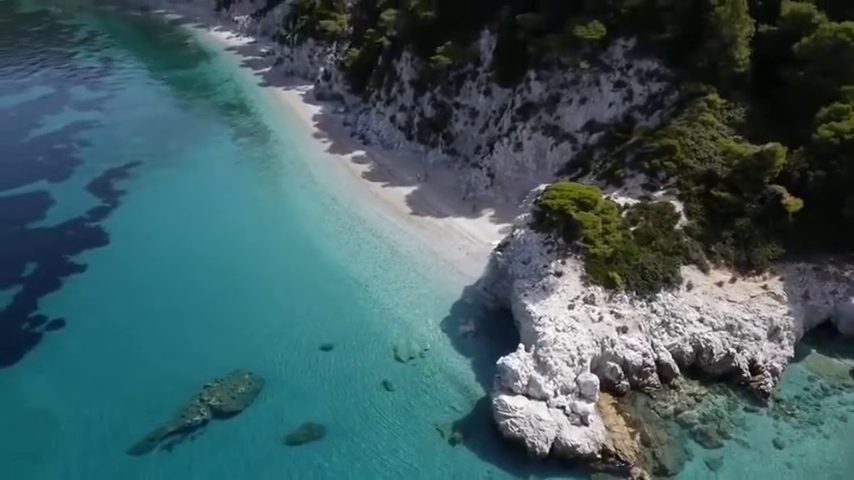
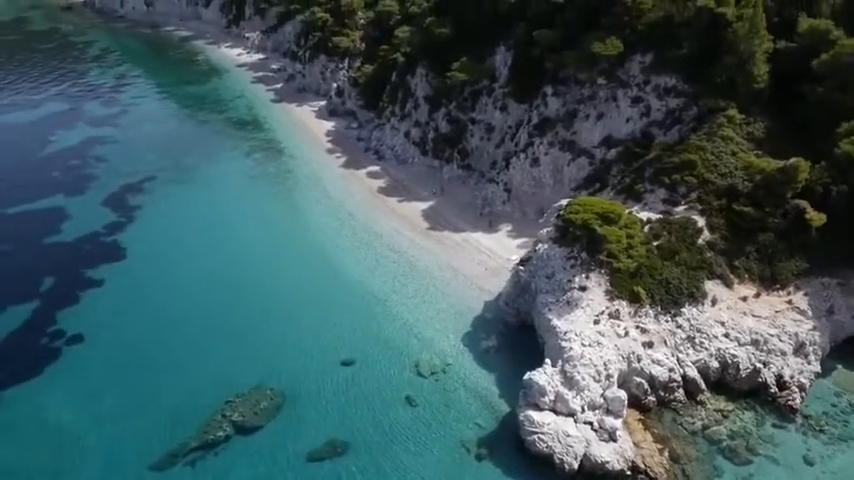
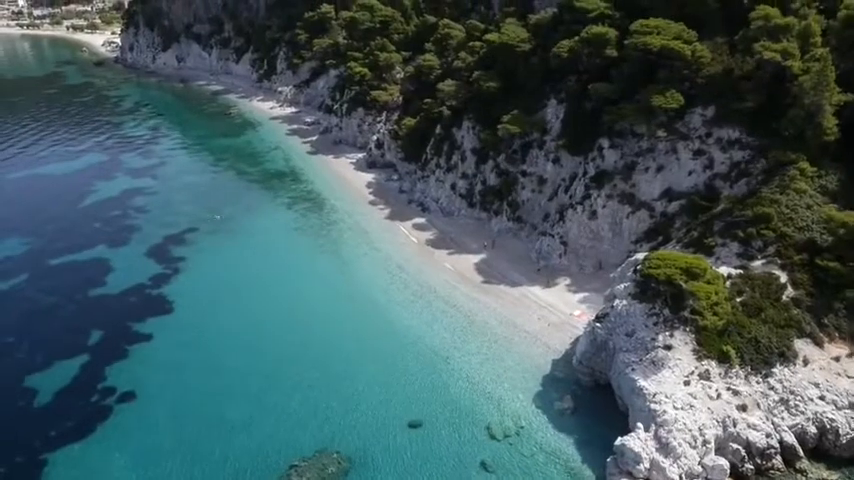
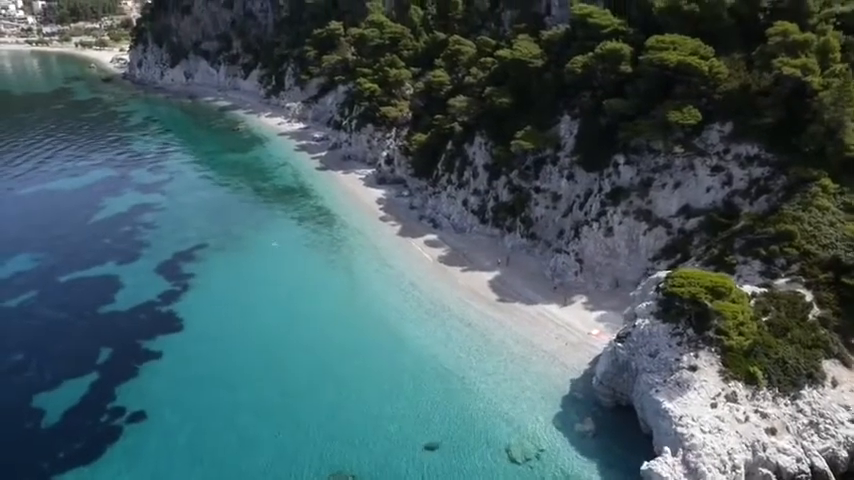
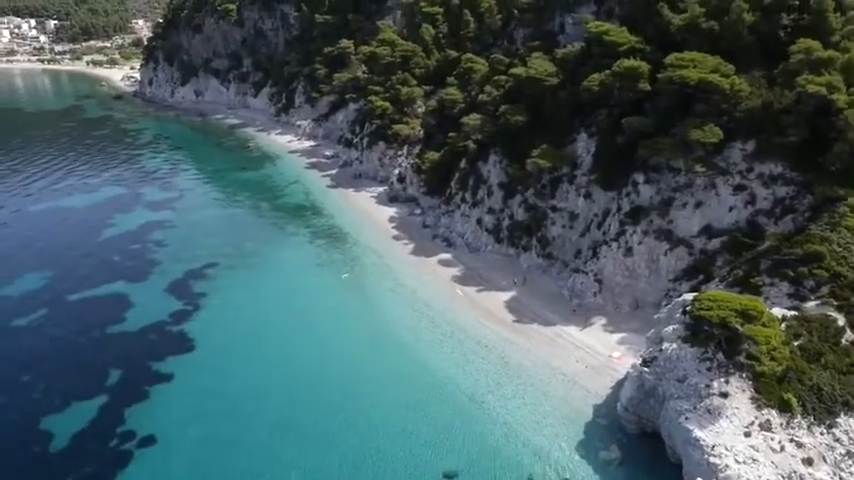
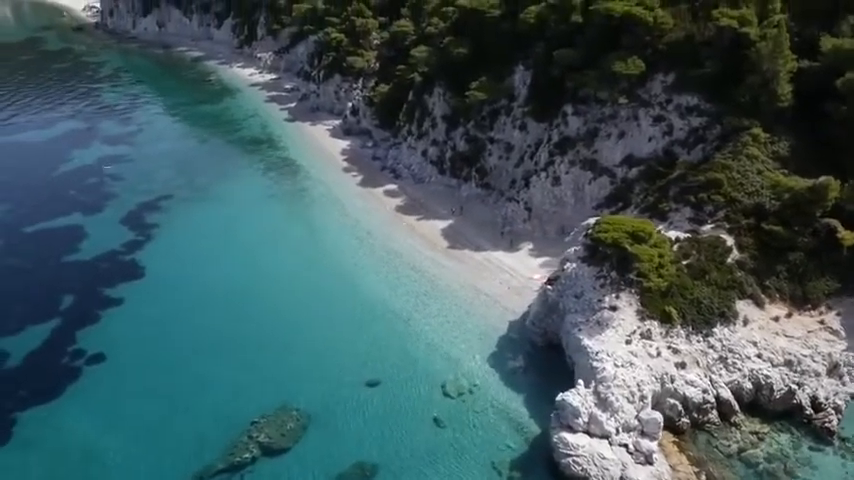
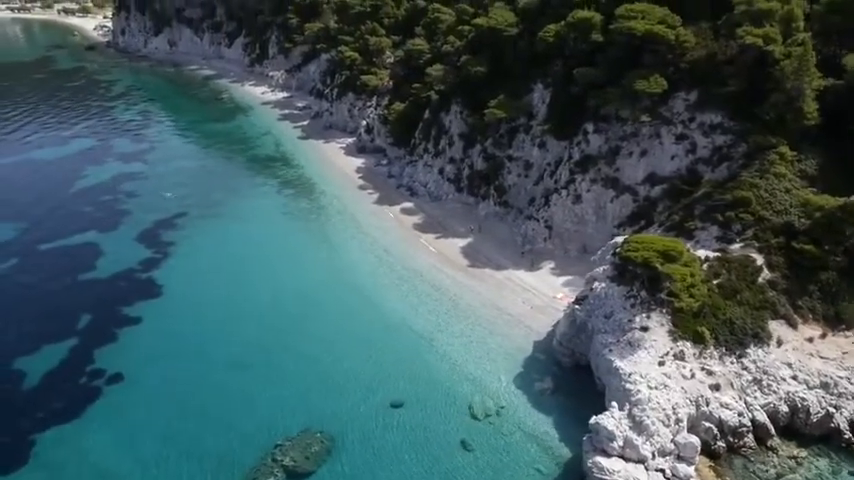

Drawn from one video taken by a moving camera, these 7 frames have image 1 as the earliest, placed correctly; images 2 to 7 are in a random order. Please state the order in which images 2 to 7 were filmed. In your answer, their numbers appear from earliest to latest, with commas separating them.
2, 6, 7, 3, 4, 5
